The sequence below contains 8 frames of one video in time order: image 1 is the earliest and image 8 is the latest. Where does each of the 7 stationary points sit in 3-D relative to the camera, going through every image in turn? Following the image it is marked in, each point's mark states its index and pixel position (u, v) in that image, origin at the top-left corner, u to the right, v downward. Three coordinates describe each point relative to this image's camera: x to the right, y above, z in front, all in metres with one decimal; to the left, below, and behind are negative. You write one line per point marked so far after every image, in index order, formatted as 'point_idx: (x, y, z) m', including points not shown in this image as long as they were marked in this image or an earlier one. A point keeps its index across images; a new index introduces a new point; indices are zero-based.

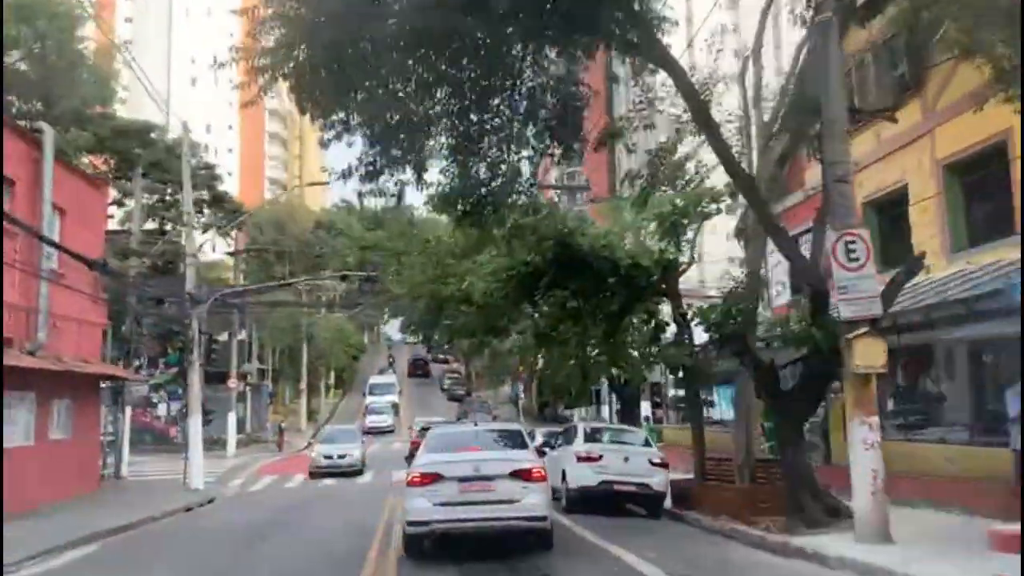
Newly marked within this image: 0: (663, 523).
0: (+2.8, -4.4, +16.6) m
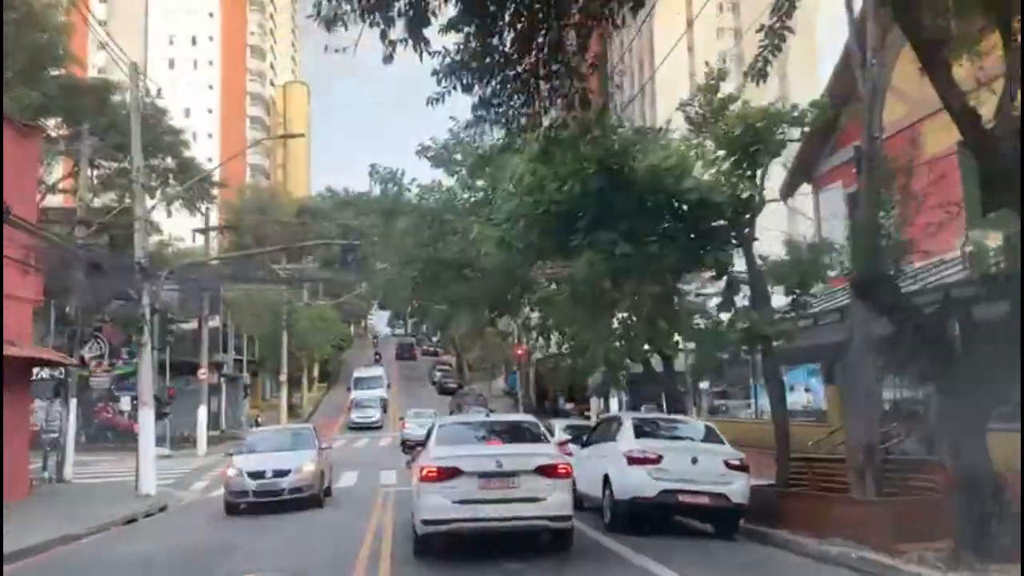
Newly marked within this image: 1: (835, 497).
0: (+3.2, -3.6, +12.3) m
1: (+4.3, -2.7, +11.8) m
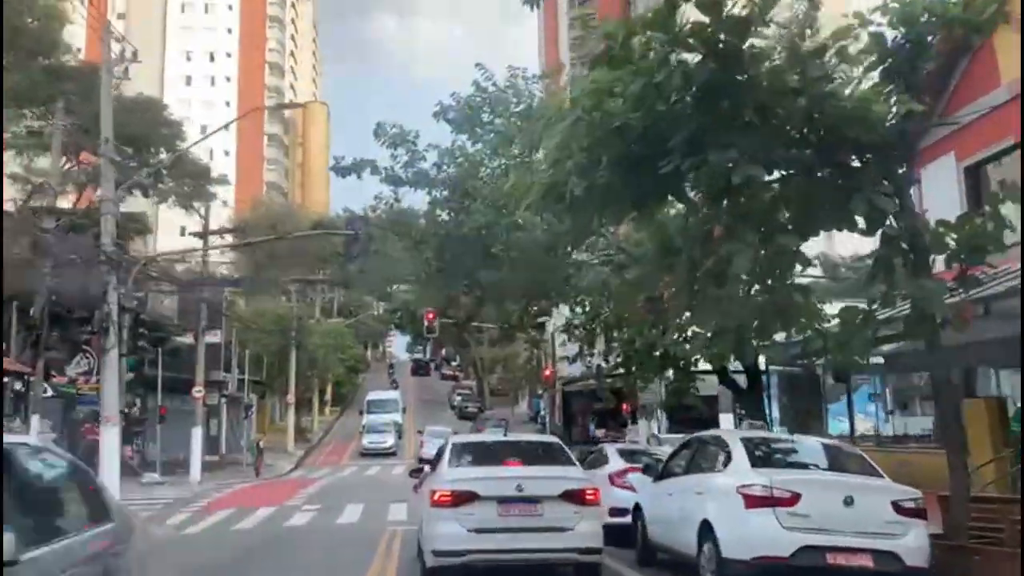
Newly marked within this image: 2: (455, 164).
0: (+3.7, -3.1, +8.0) m
1: (+4.8, -2.3, +7.5) m
2: (-1.1, +2.4, +16.8) m
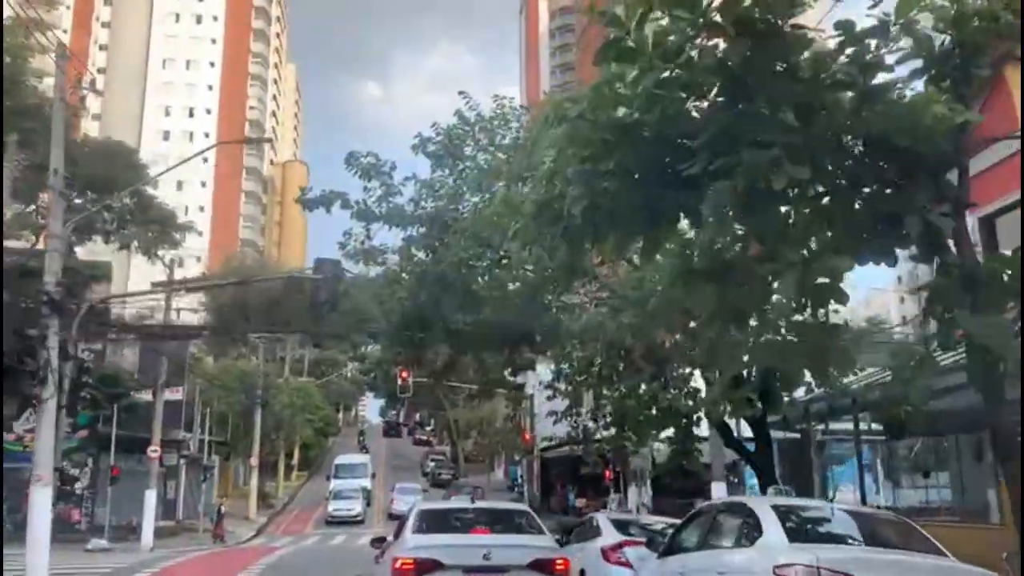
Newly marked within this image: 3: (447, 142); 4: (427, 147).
0: (+3.6, -3.4, +6.4) m
1: (+4.7, -2.5, +5.9) m
2: (-1.3, +1.5, +15.3) m
3: (-1.1, +2.6, +15.8) m
4: (-1.5, +2.5, +16.0) m
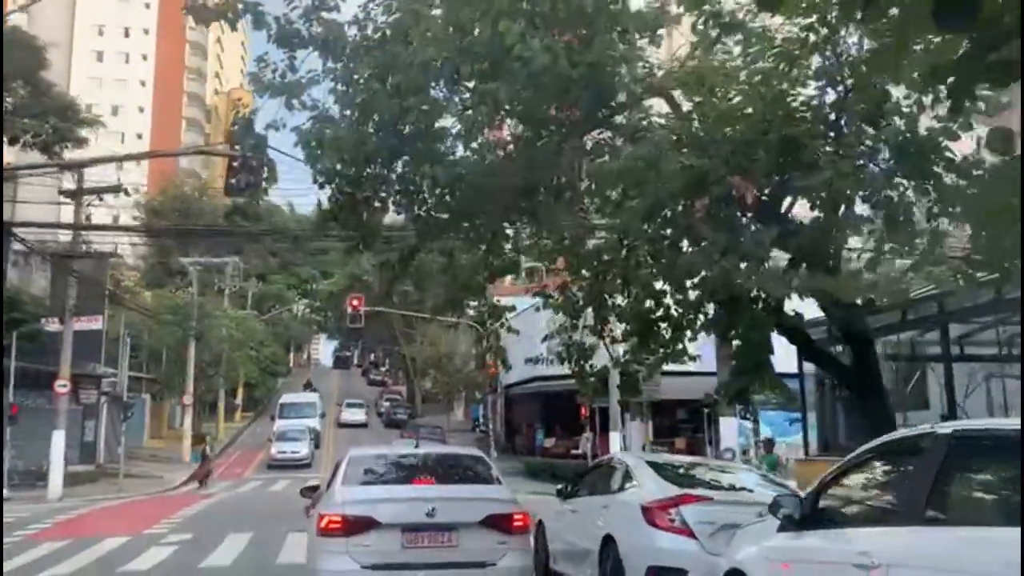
0: (+3.8, -2.1, +2.3) m
1: (+4.9, -1.3, +1.9) m
2: (-1.5, +3.3, +10.7) m
3: (-1.3, +4.4, +11.1) m
4: (-1.7, +4.4, +11.3) m
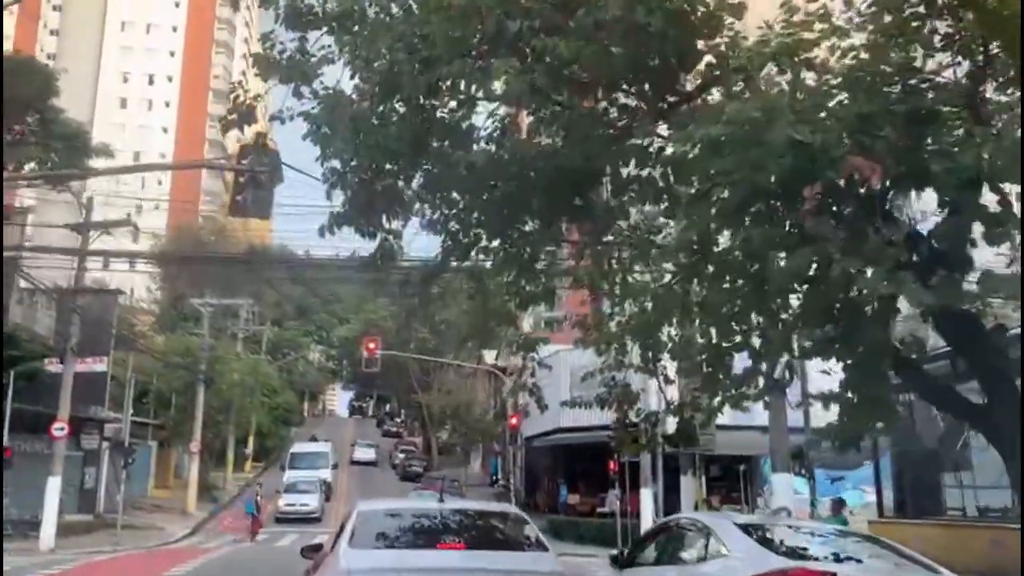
0: (+4.1, -1.9, +0.4) m
1: (+5.2, -1.1, 0.0) m
2: (-1.0, +3.1, +9.2) m
3: (-0.8, +4.2, +9.6) m
4: (-1.2, +4.1, +9.8) m
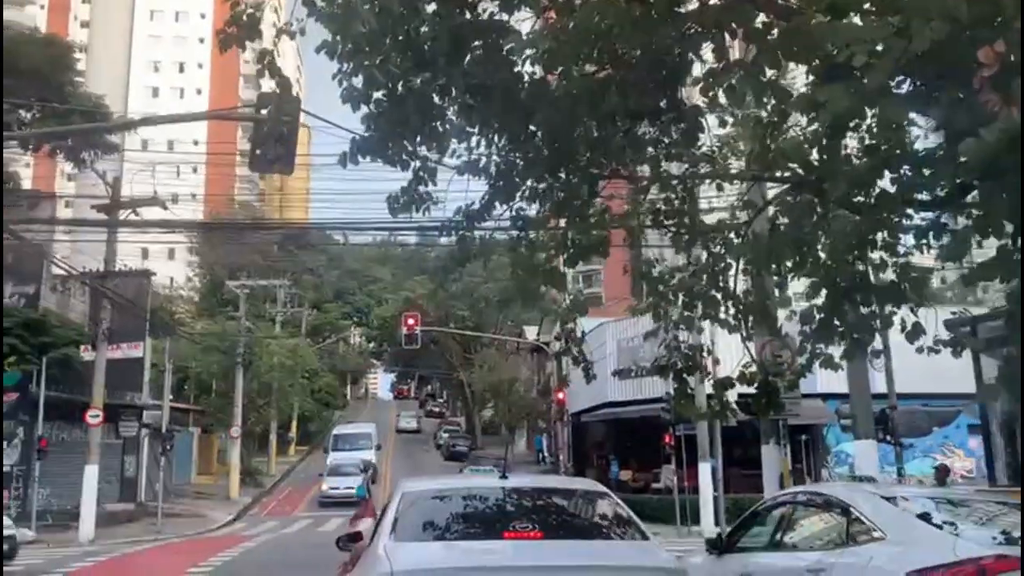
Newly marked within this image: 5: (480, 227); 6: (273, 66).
0: (+4.3, -1.4, -1.2) m
1: (+5.4, -0.6, -1.7) m
2: (-0.6, +3.6, +7.7) m
3: (-0.4, +4.7, +8.1) m
4: (-0.8, +4.6, +8.3) m
5: (-0.3, +0.6, +9.2) m
6: (-2.3, +2.1, +8.6) m
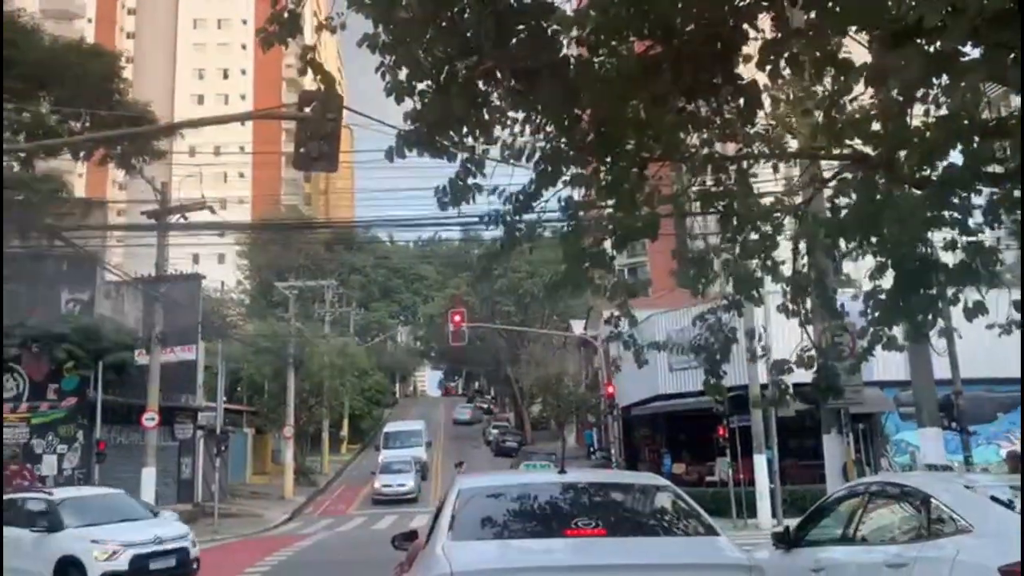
0: (+4.3, -1.3, -1.6) m
1: (+5.3, -0.4, -2.2) m
2: (-0.2, +3.7, +7.5) m
3: (-0.1, +4.8, +7.9) m
4: (-0.4, +4.7, +8.1) m
5: (+0.2, +0.7, +9.0) m
6: (-1.9, +2.2, +8.5) m
